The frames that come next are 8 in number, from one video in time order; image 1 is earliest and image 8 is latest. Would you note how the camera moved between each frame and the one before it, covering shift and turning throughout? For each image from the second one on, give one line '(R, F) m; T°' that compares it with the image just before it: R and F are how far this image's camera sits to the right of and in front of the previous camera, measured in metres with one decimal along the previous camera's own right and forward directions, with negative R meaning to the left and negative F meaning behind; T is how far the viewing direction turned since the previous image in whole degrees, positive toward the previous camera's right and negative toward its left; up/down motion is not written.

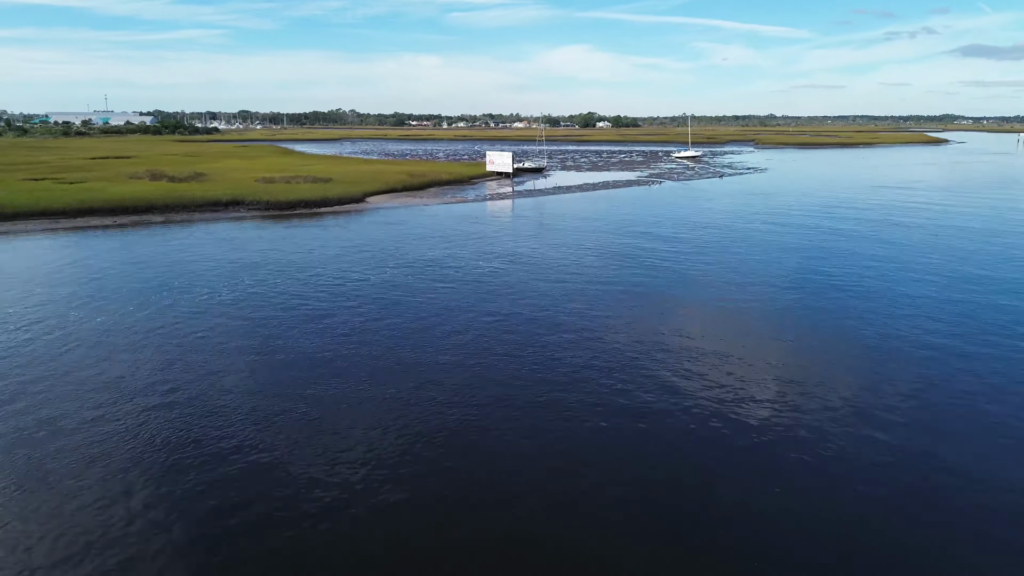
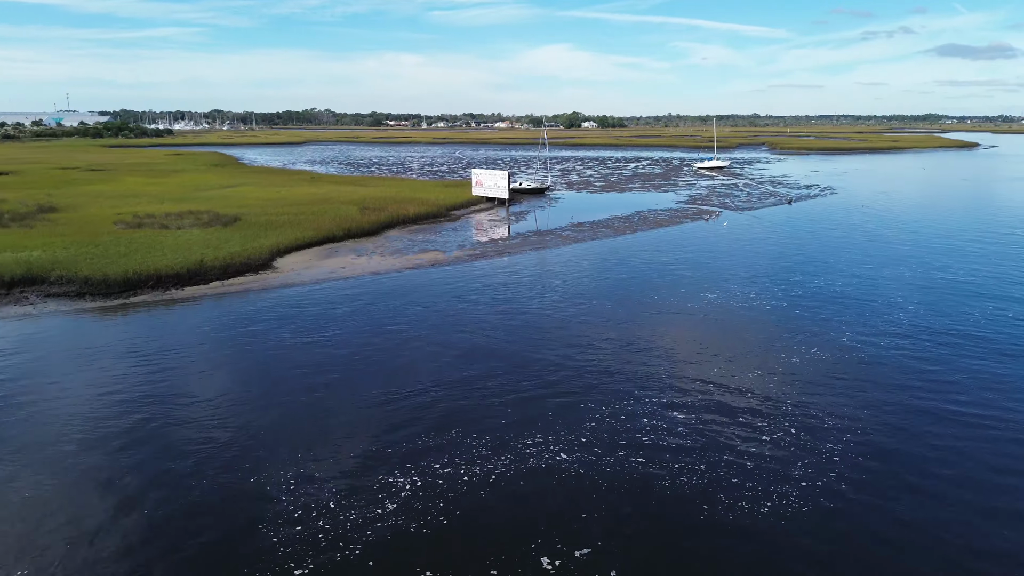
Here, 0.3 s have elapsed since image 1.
(-0.9, +16.5) m; +1°
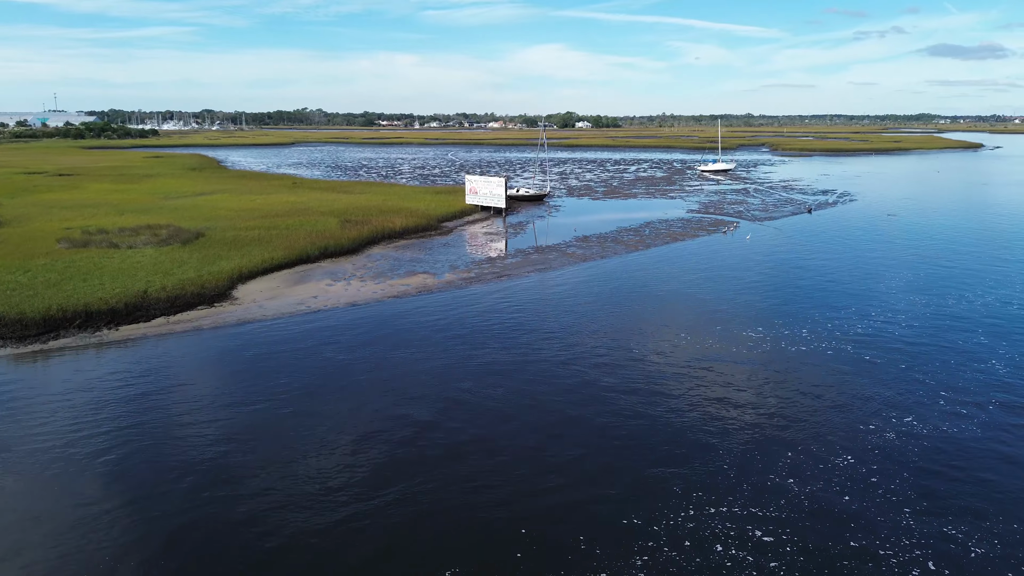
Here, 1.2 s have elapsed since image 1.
(-0.2, +3.7) m; 0°
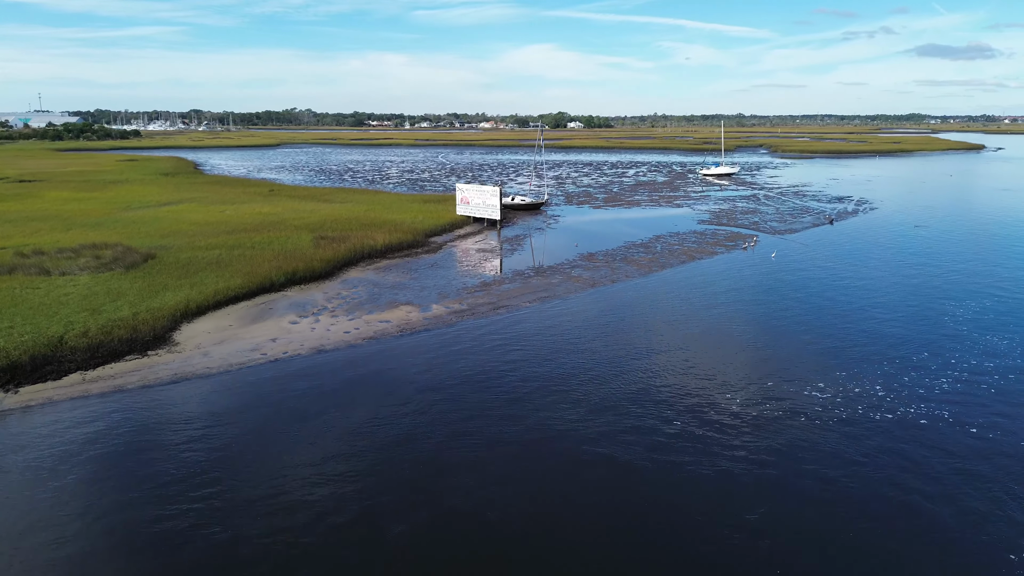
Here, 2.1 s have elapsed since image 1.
(-0.2, +3.7) m; +1°
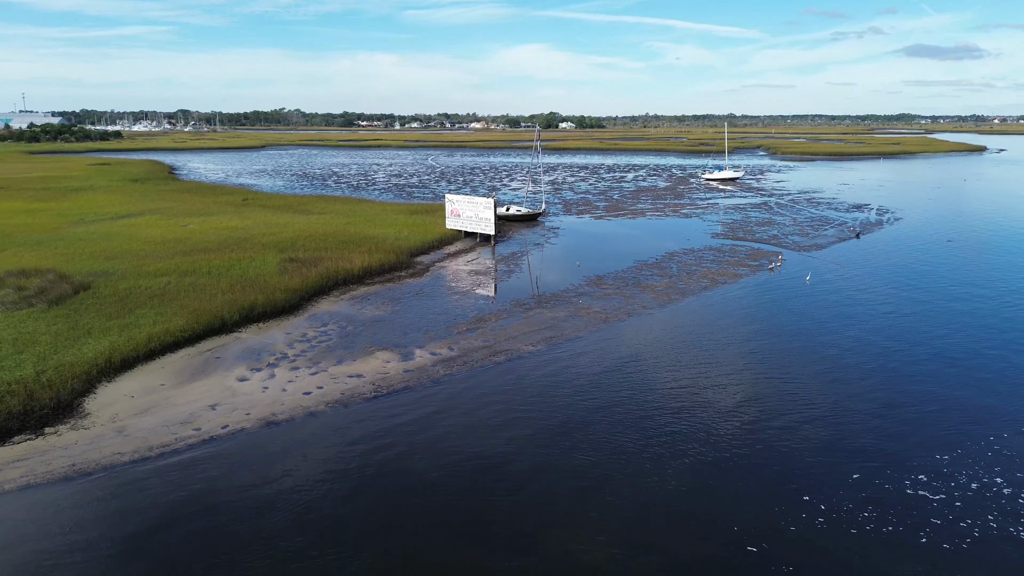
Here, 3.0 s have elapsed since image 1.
(-0.2, +3.6) m; +1°
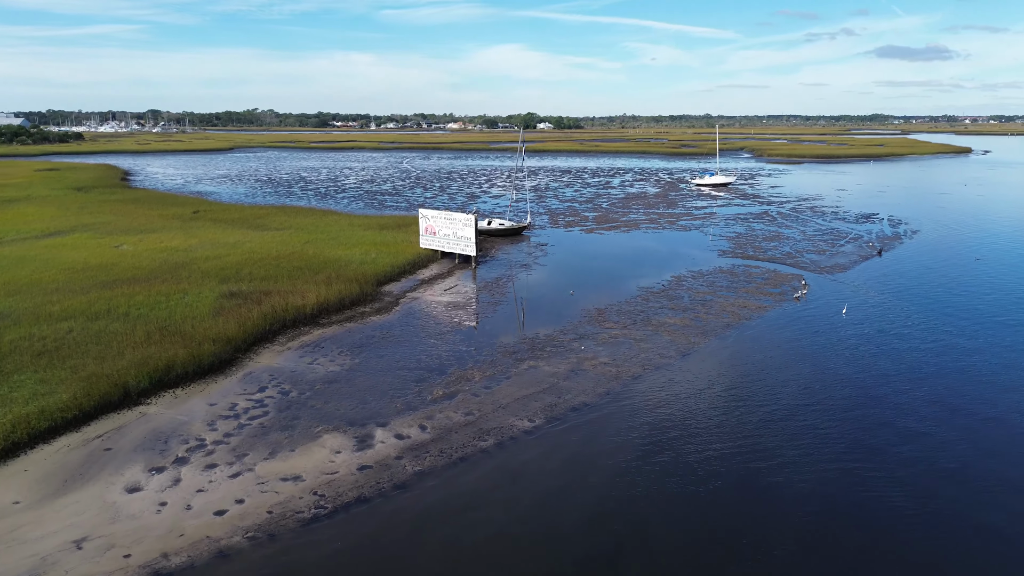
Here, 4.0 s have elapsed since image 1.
(-0.2, +4.1) m; +2°
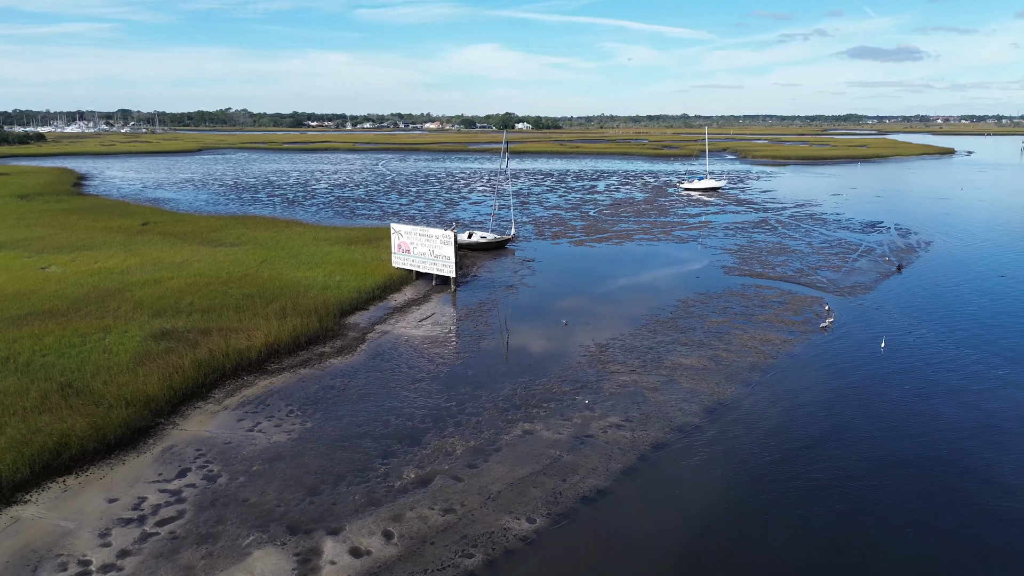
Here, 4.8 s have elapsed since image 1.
(-0.2, +3.3) m; +2°
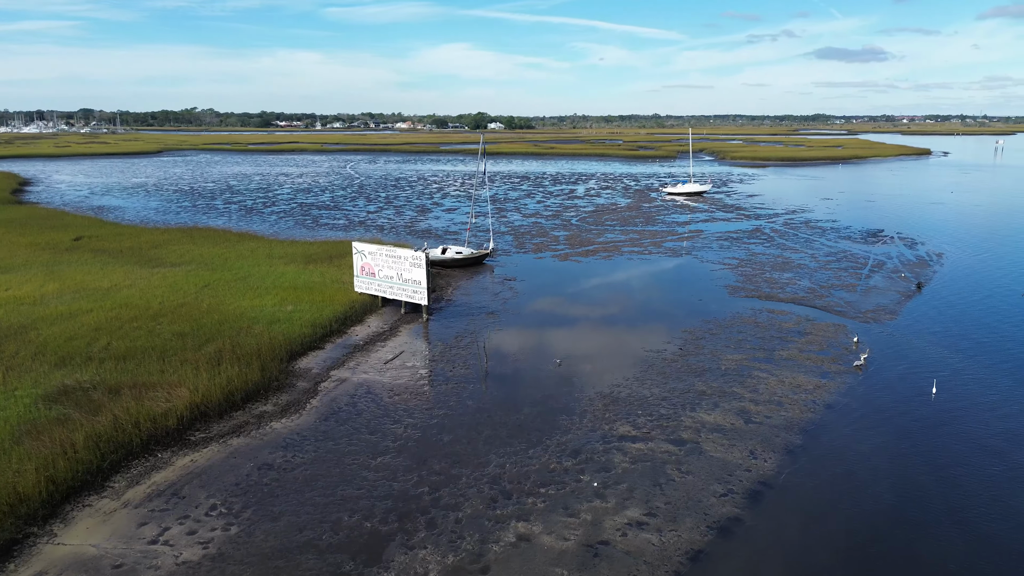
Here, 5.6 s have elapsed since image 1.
(-0.2, +3.3) m; +2°
